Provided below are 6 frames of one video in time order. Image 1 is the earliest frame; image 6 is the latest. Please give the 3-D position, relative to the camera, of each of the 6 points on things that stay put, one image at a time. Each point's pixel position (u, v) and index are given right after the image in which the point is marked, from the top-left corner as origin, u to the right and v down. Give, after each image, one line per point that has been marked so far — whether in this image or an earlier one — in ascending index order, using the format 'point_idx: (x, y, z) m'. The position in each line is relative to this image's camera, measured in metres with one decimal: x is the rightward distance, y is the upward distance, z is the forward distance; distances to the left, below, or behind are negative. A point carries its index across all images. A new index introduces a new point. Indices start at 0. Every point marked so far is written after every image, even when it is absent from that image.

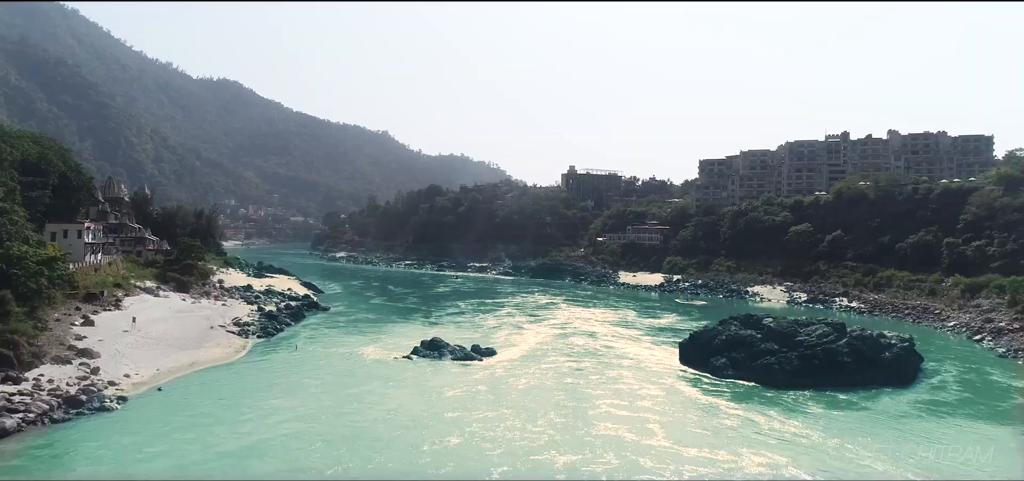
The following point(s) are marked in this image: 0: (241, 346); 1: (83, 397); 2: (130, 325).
0: (-7.4, -2.9, +19.1) m
1: (-8.0, -2.9, +13.0) m
2: (-10.0, -2.3, +18.4) m
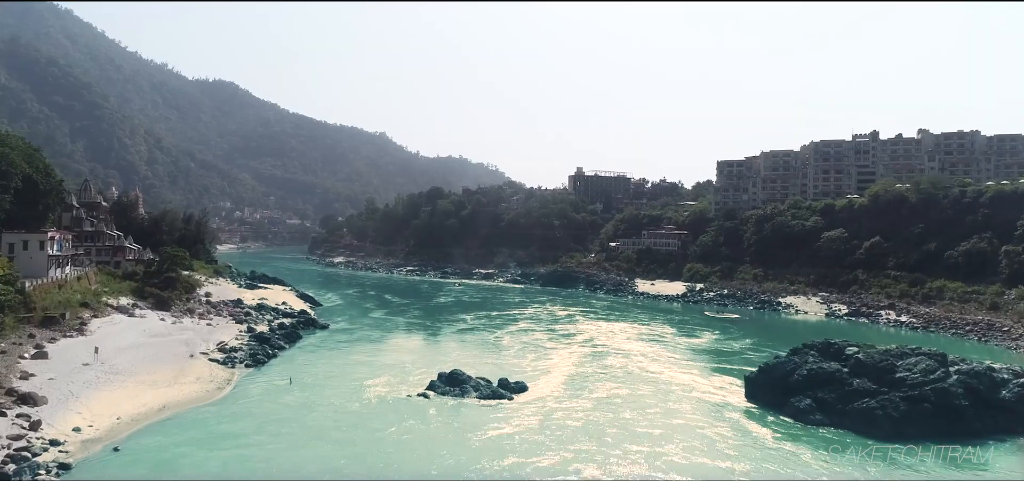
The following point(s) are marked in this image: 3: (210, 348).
0: (-6.6, -3.2, +16.1) m
1: (-7.2, -3.2, +10.0) m
2: (-9.3, -2.6, +15.4) m
3: (-8.1, -2.9, +18.7) m
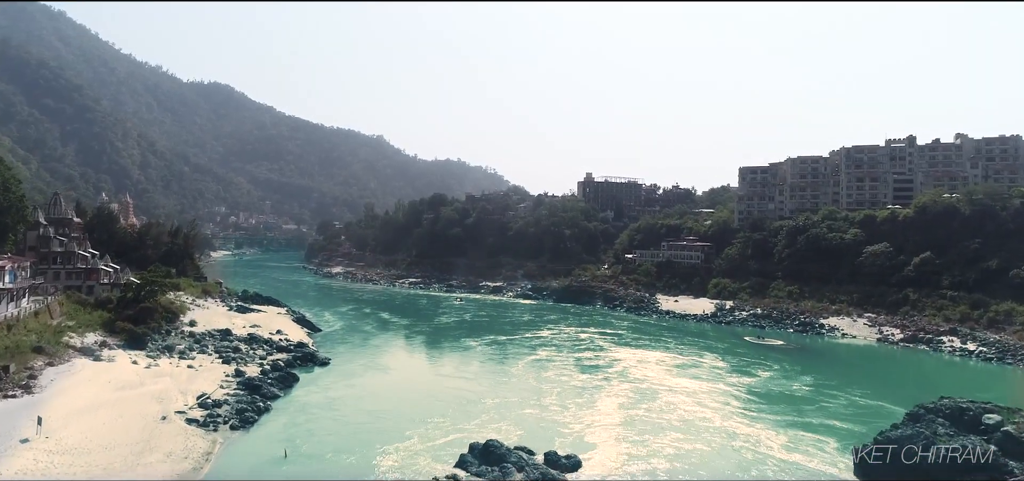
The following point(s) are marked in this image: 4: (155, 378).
0: (-5.7, -3.9, +13.0) m
1: (-6.3, -3.9, +6.9) m
2: (-8.4, -3.3, +12.3) m
3: (-7.2, -3.6, +15.6) m
4: (-8.6, -3.3, +17.0) m
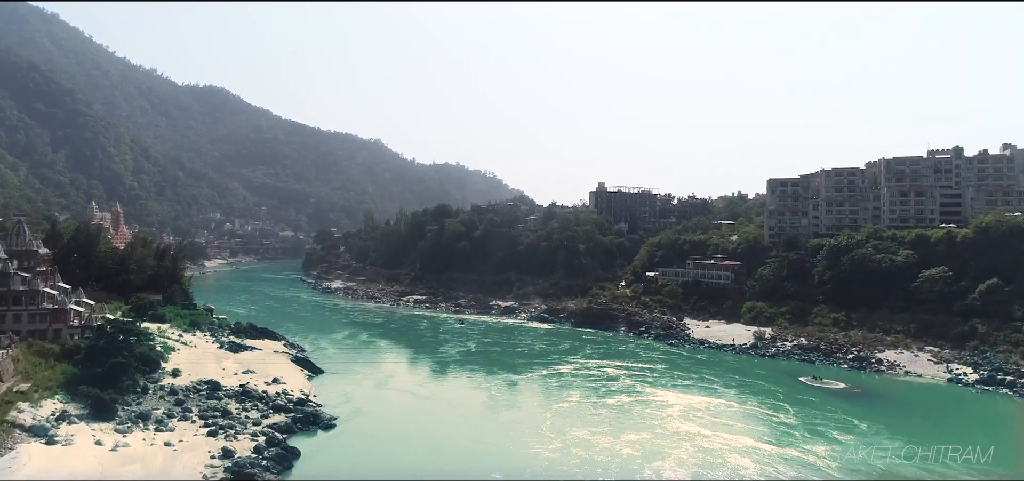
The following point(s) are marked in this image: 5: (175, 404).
0: (-4.7, -5.0, +9.7) m
1: (-5.2, -5.0, +3.6) m
2: (-7.3, -4.4, +8.9) m
3: (-6.2, -4.7, +12.3) m
4: (-7.6, -4.4, +13.6) m
5: (-8.7, -4.2, +18.1) m
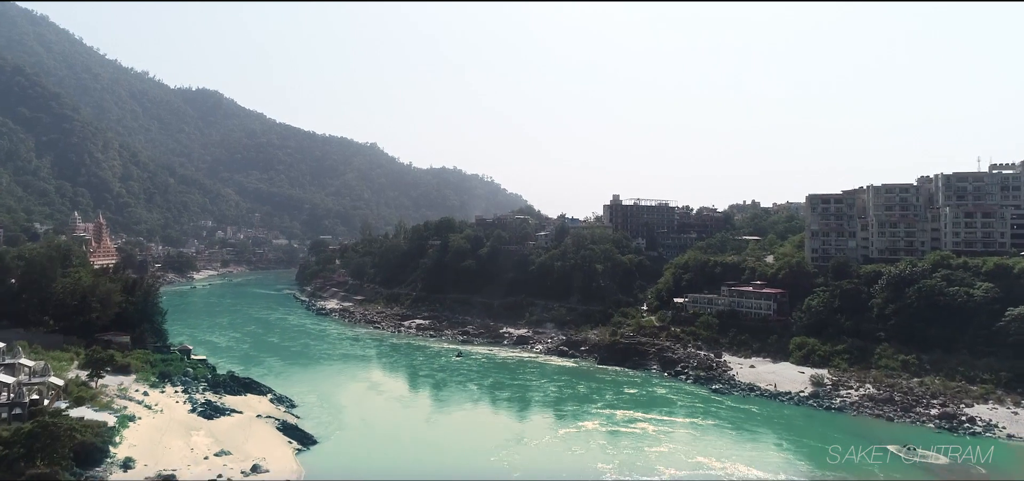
0: (-3.6, -6.3, +5.2) m
1: (-4.1, -6.3, -0.9) m
2: (-6.2, -5.7, +4.5) m
3: (-5.1, -6.0, +7.8) m
4: (-6.6, -5.7, +9.1) m
5: (-7.6, -5.5, +13.6) m
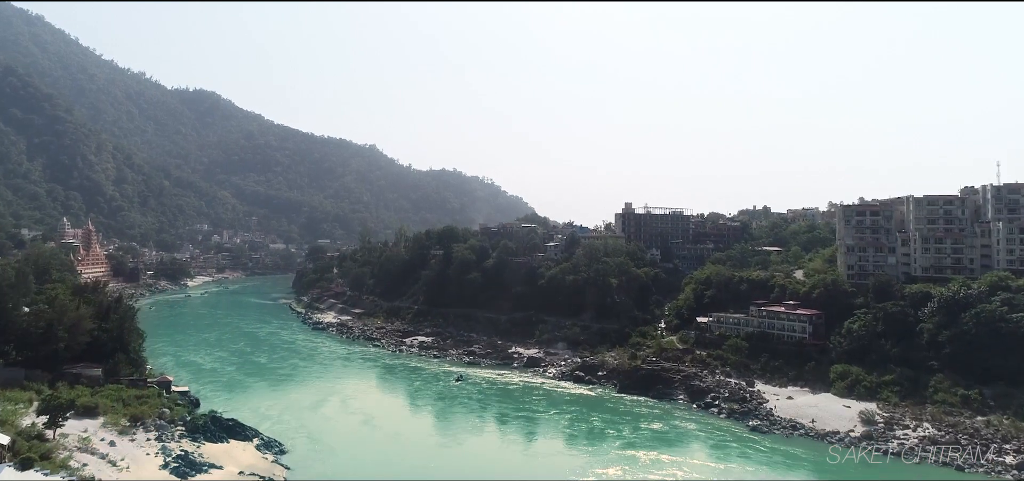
0: (-3.0, -7.1, +2.2) m
1: (-3.4, -7.1, -4.0) m
2: (-5.6, -6.5, +1.4) m
3: (-4.5, -6.8, +4.7) m
4: (-5.9, -6.5, +6.1) m
5: (-7.0, -6.3, +10.5) m
